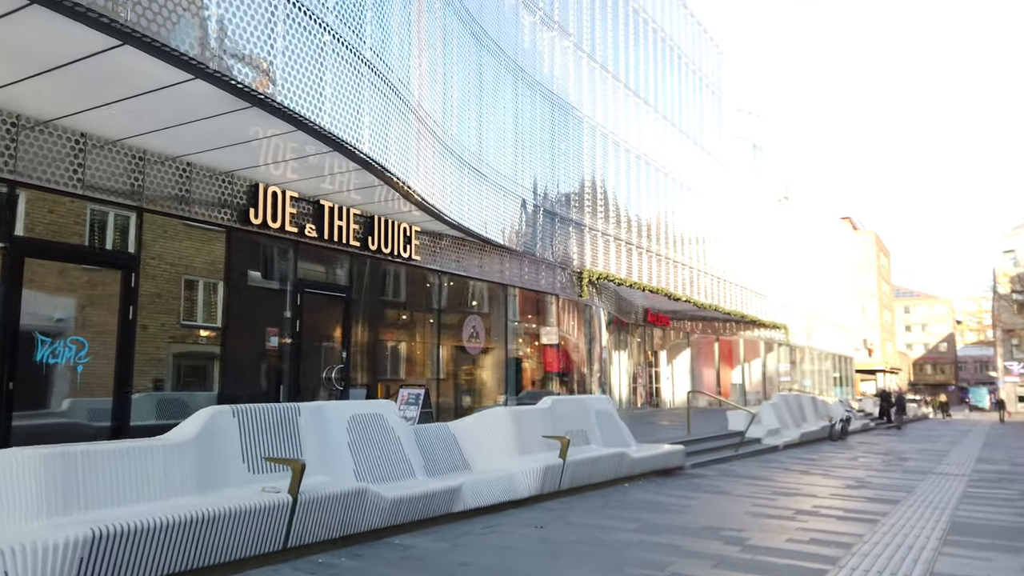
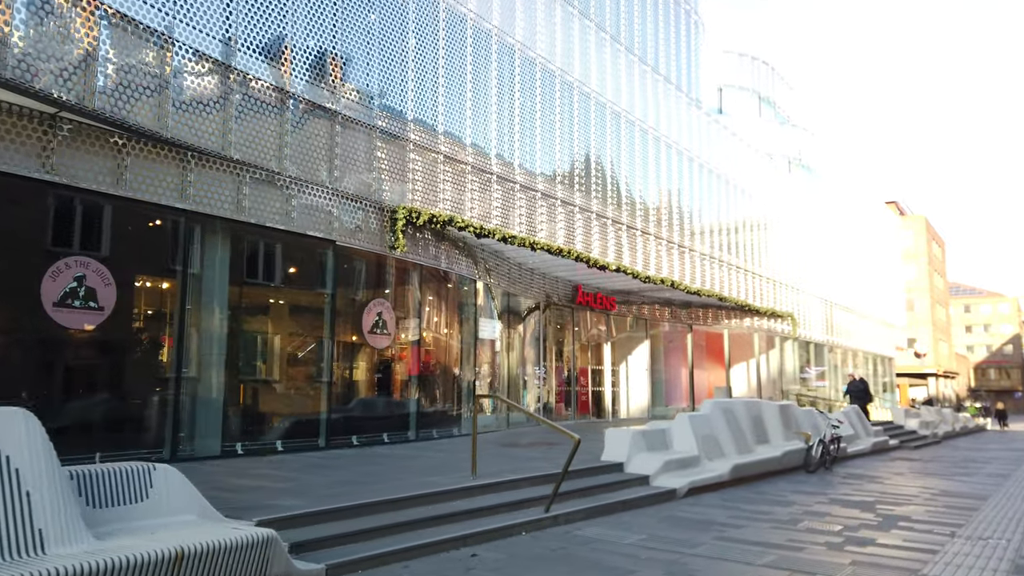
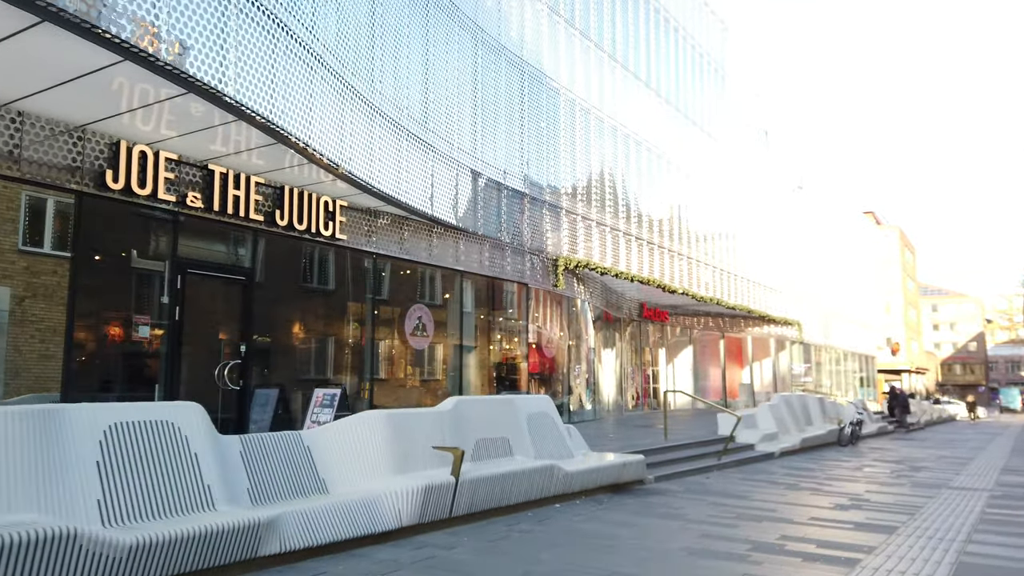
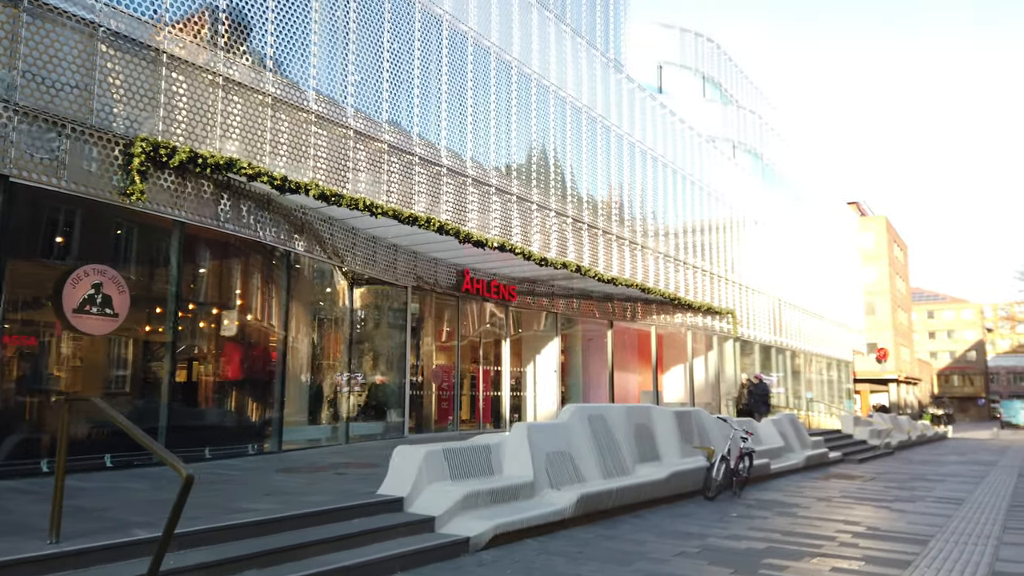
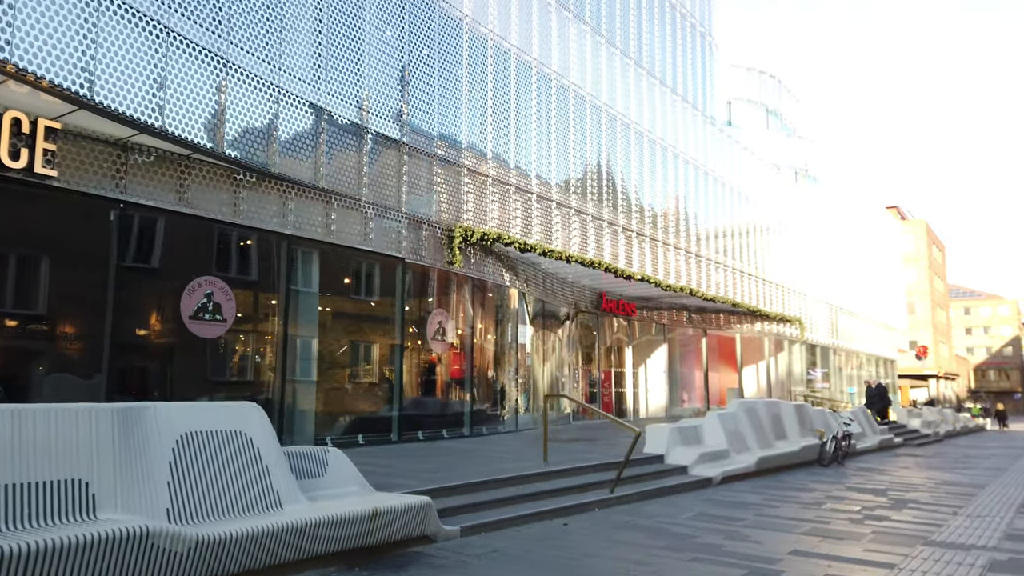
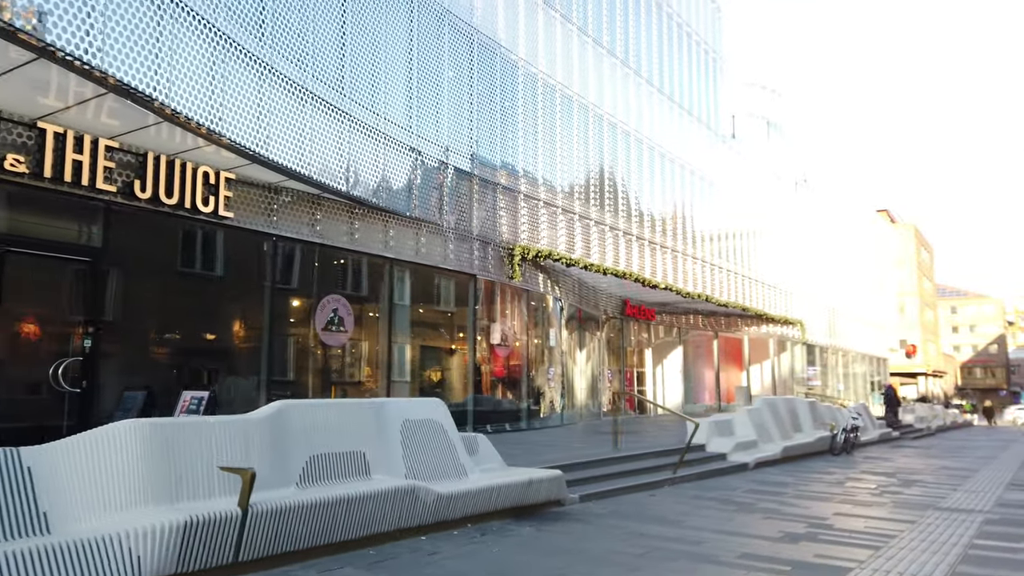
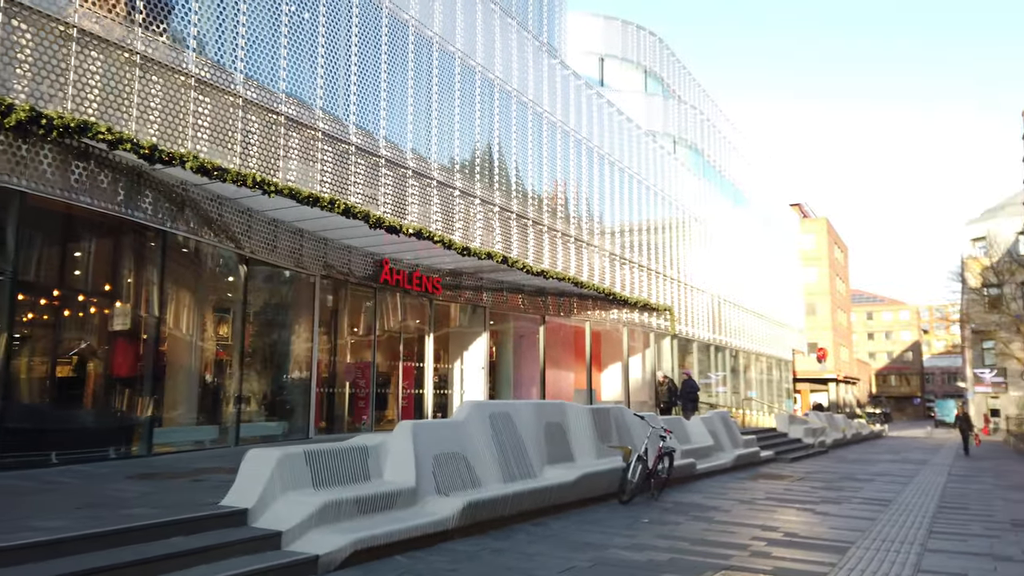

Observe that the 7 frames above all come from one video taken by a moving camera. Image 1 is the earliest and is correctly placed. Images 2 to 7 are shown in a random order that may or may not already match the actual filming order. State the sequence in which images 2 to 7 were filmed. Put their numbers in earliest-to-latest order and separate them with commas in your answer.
3, 6, 5, 2, 4, 7
